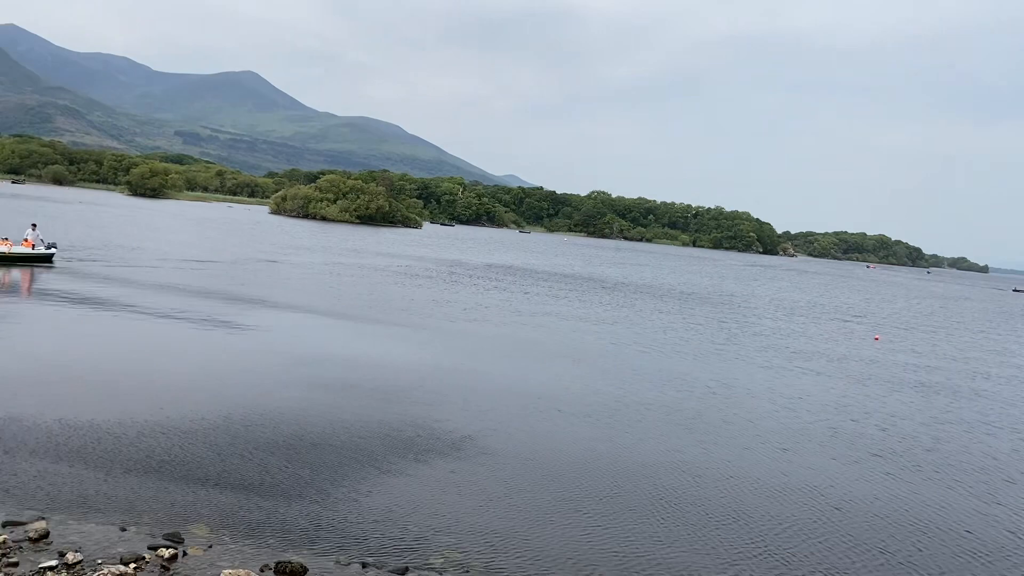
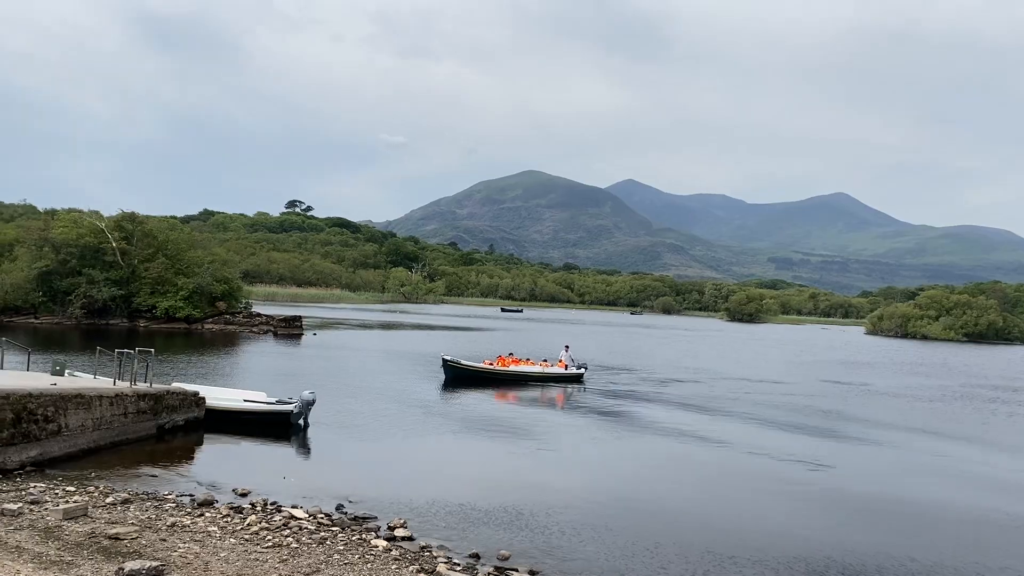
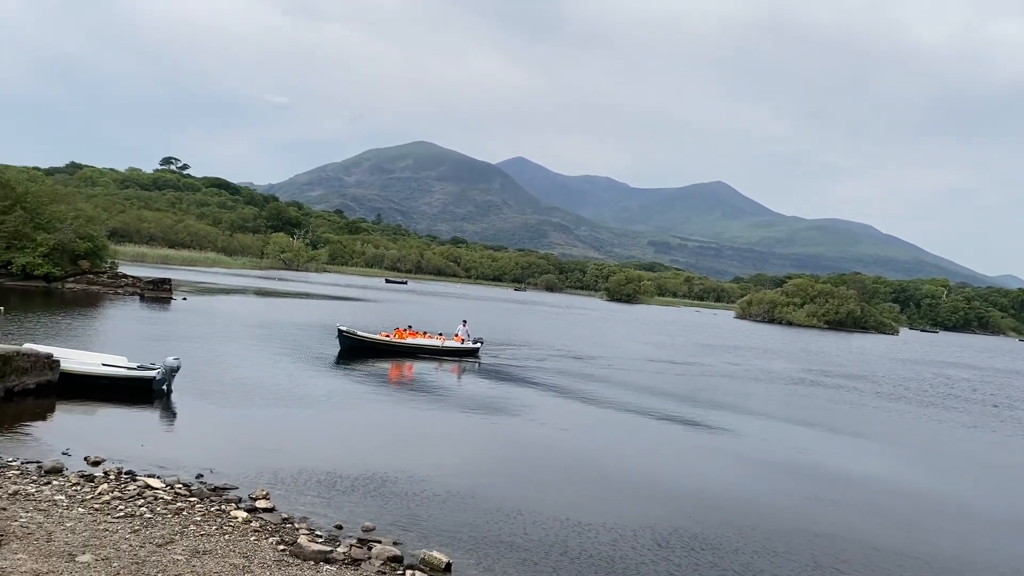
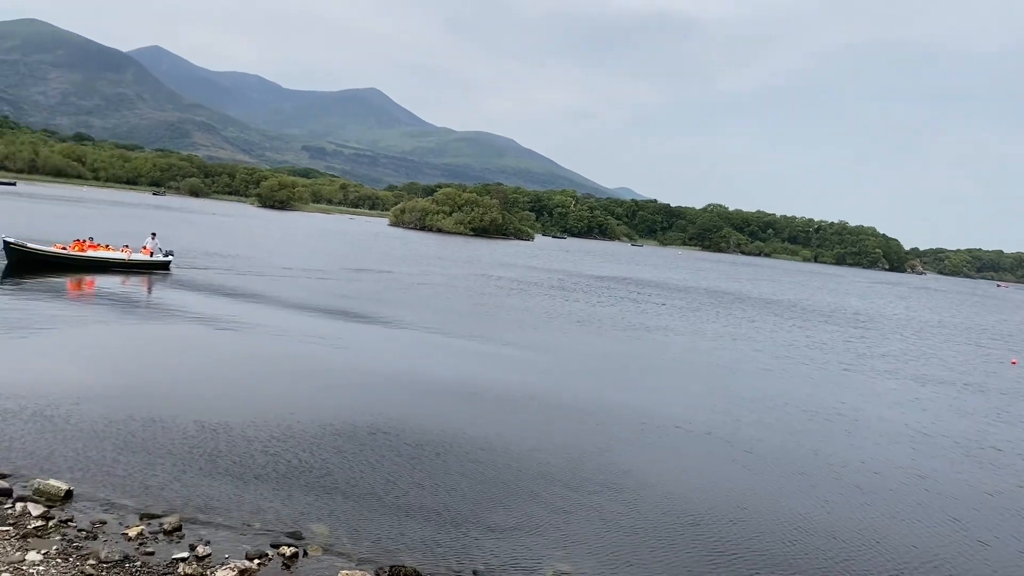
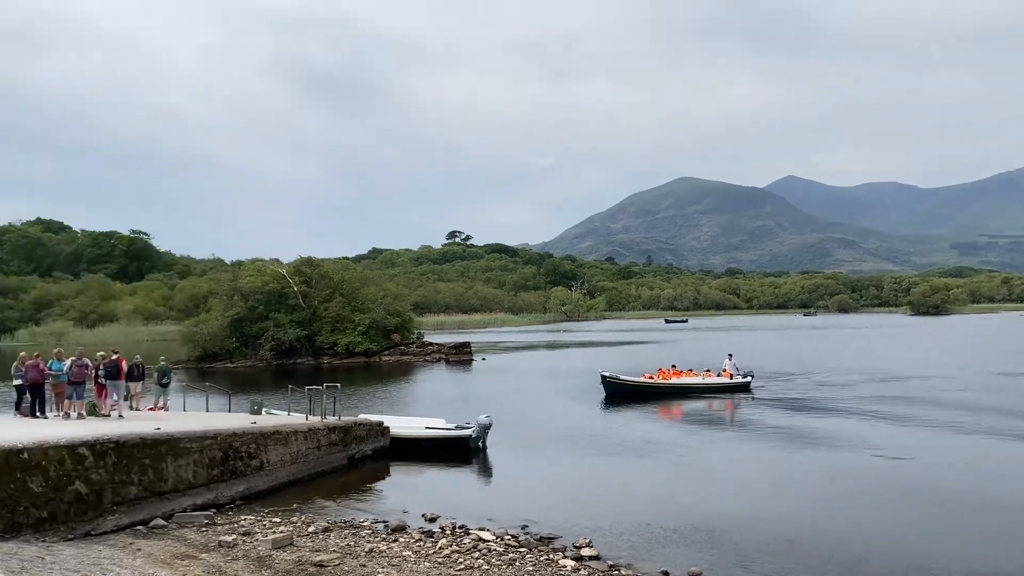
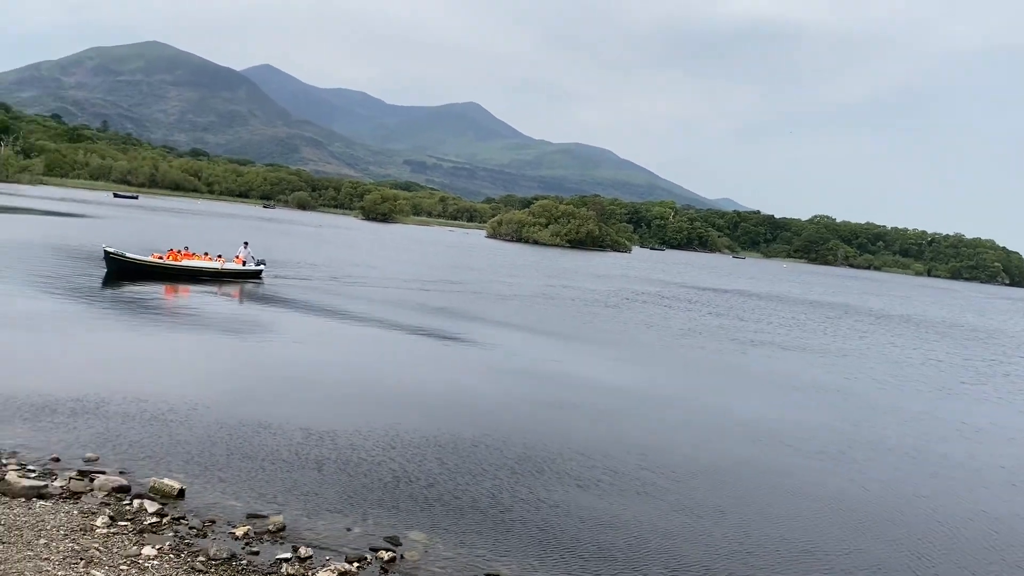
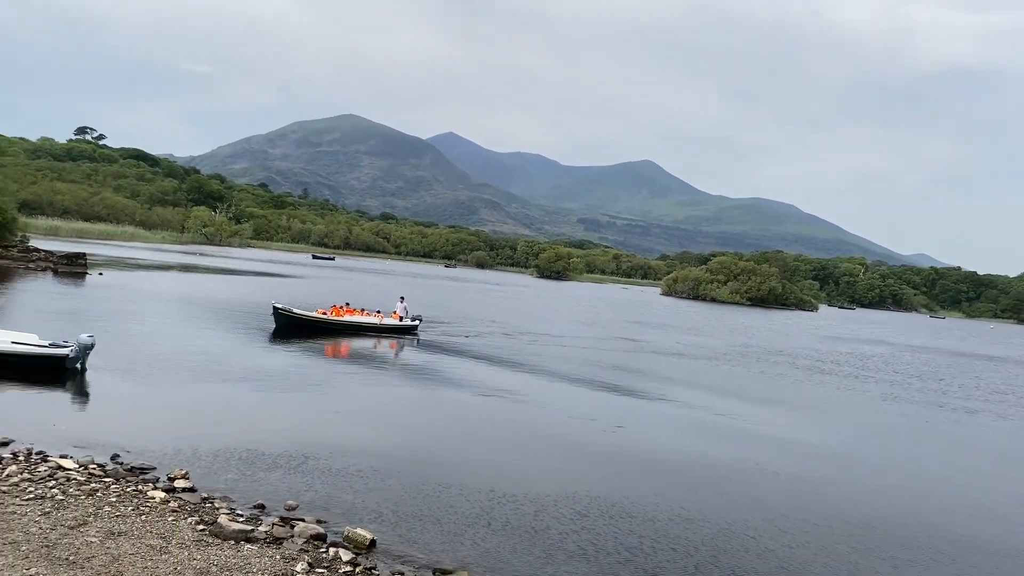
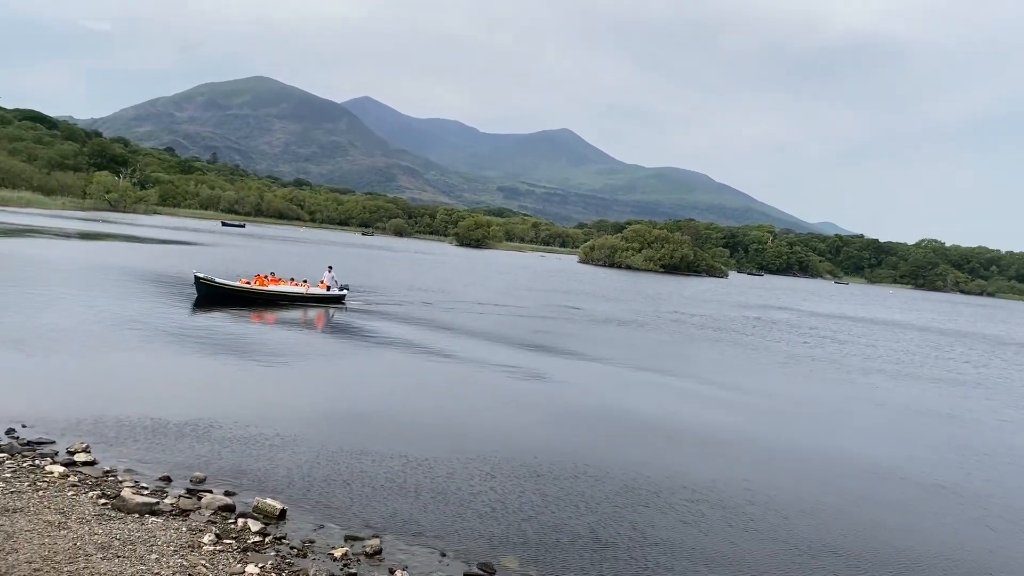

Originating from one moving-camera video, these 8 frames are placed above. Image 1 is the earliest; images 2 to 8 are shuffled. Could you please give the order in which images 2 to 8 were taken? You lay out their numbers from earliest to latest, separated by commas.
4, 6, 8, 7, 3, 2, 5
